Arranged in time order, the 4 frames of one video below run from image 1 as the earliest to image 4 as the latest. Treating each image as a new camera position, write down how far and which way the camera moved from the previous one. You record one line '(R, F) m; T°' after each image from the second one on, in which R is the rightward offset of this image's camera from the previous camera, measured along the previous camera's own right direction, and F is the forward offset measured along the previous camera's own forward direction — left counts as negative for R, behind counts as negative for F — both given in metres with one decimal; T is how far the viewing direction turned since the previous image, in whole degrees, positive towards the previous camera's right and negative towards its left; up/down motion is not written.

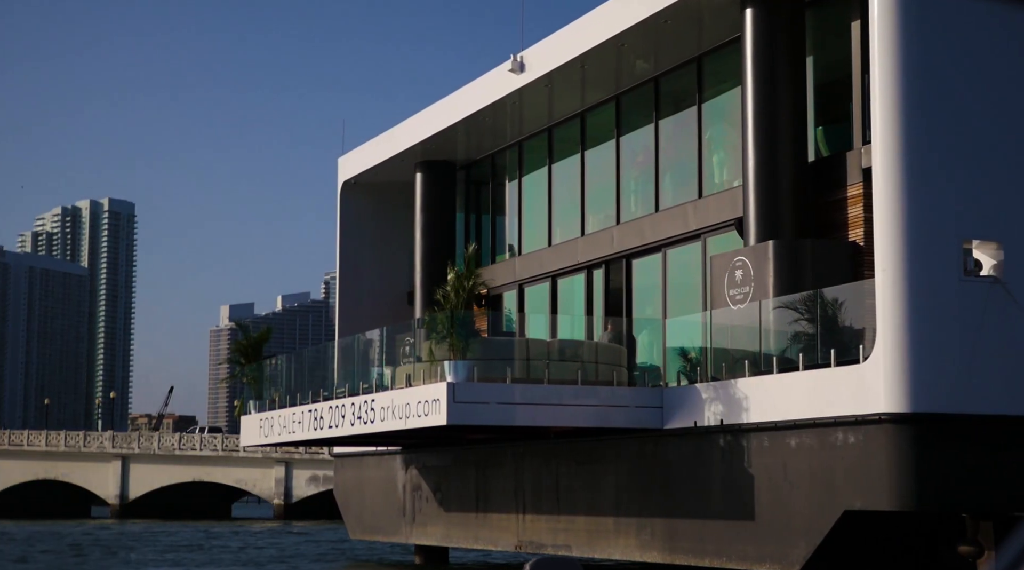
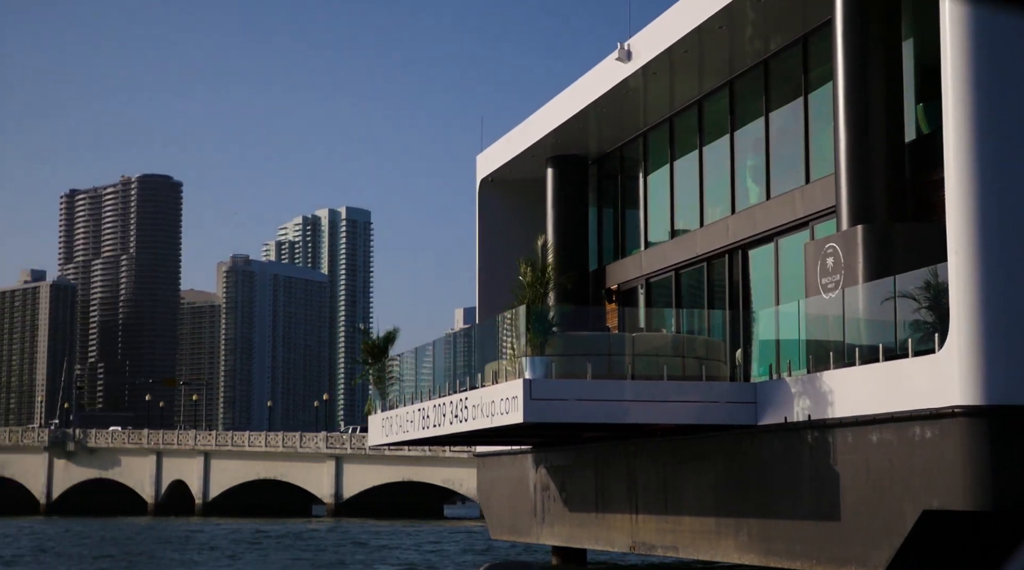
(+1.4, +0.4) m; -9°
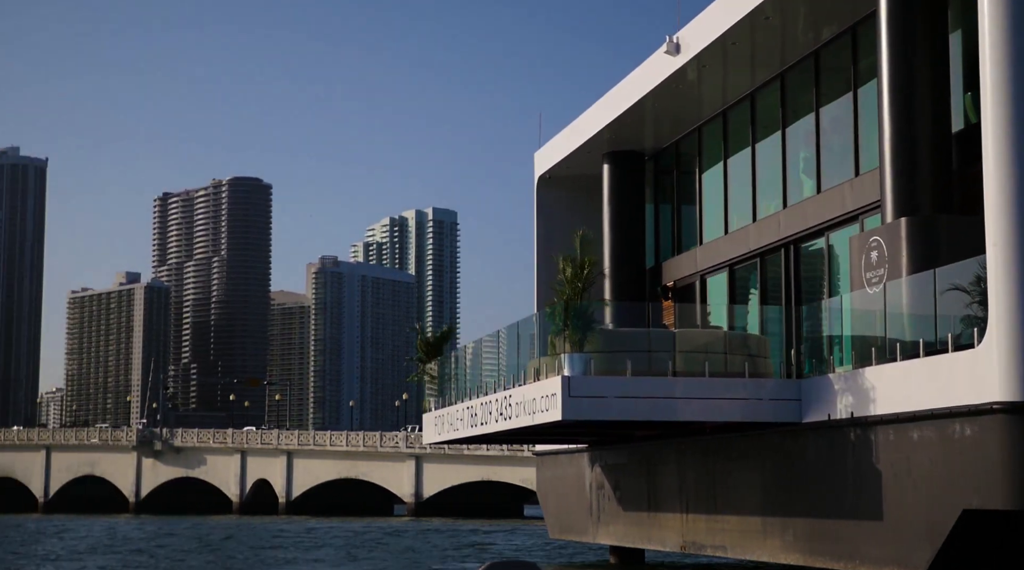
(+0.4, +0.1) m; -3°
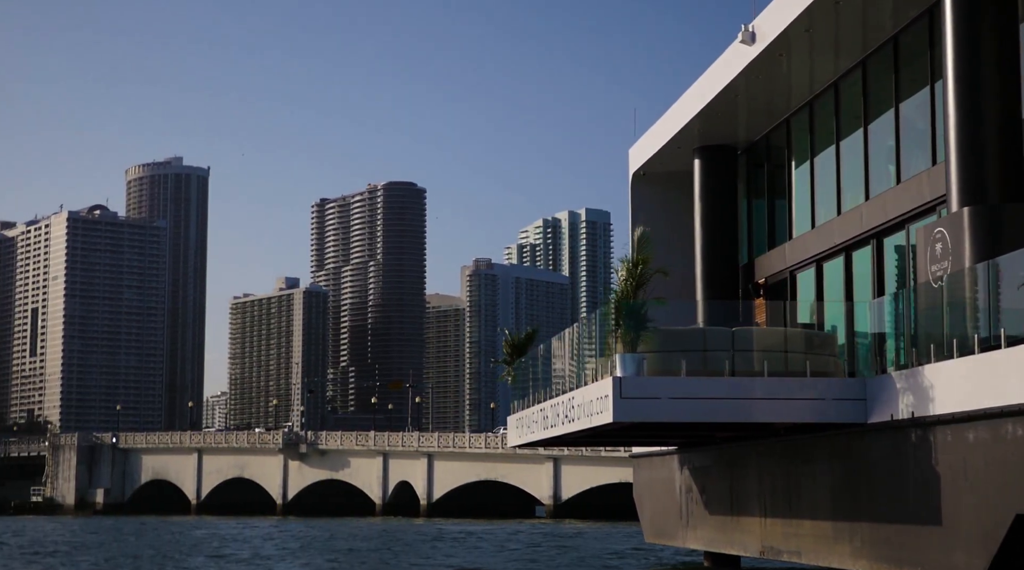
(+0.9, +0.3) m; -6°
